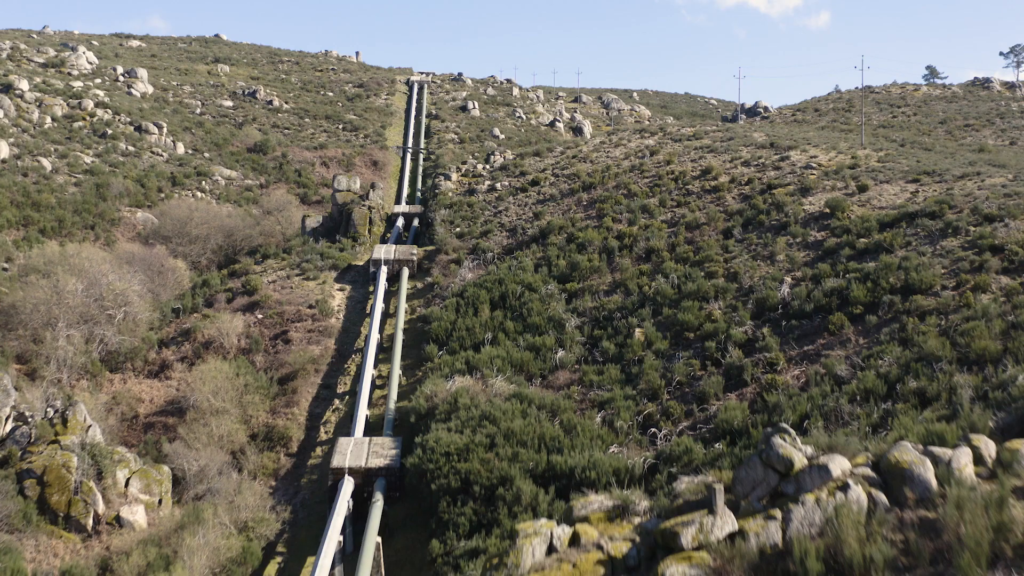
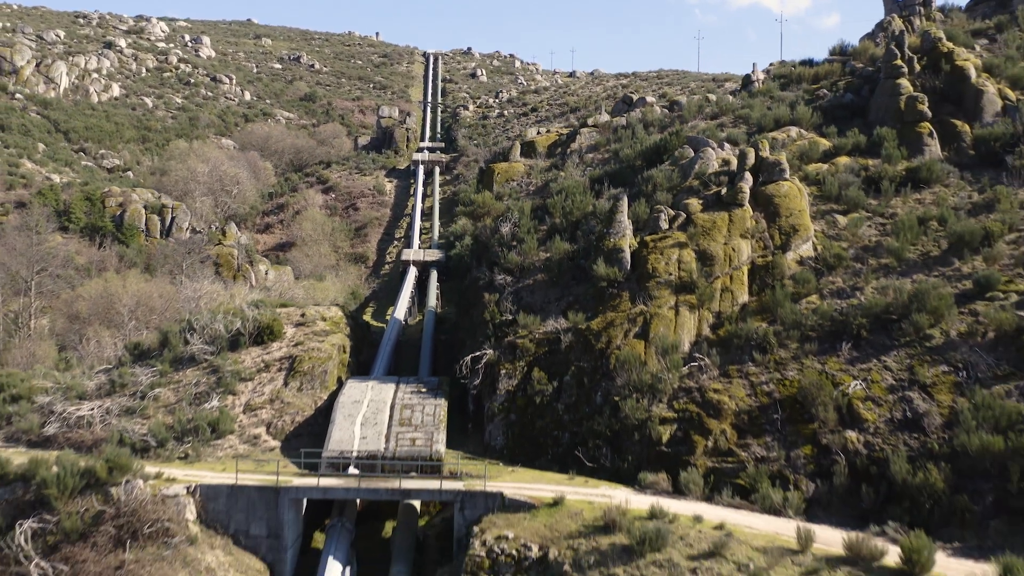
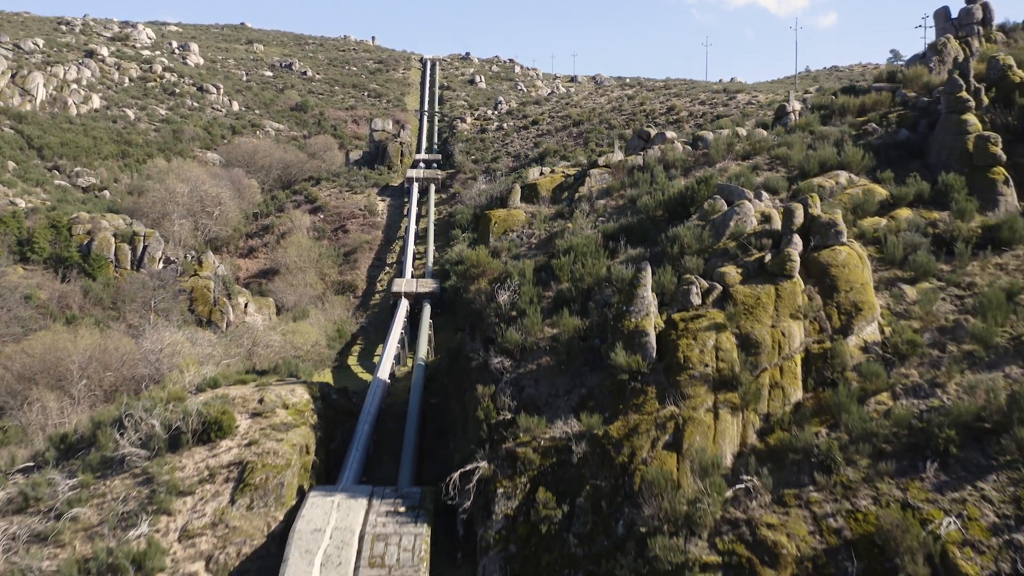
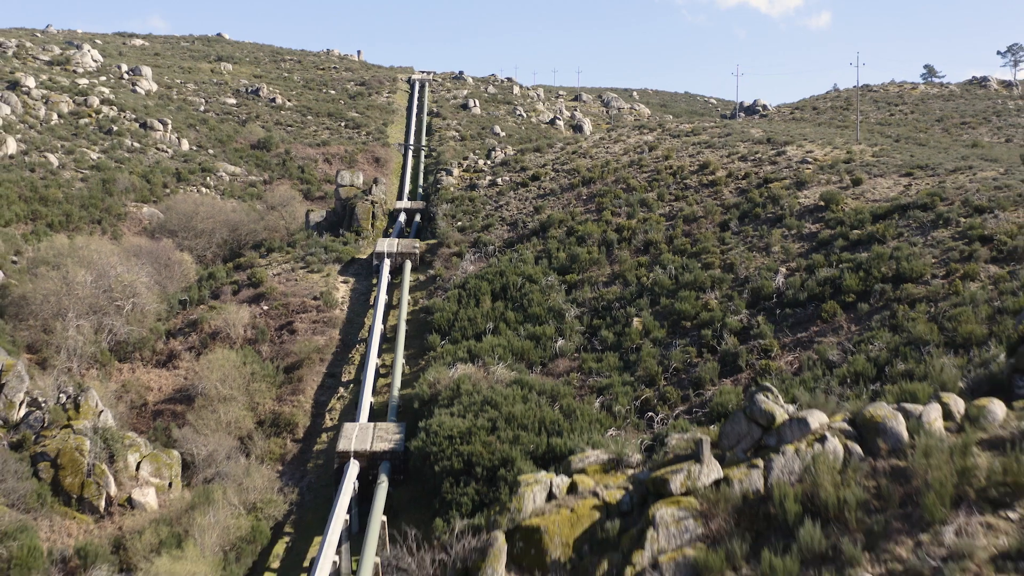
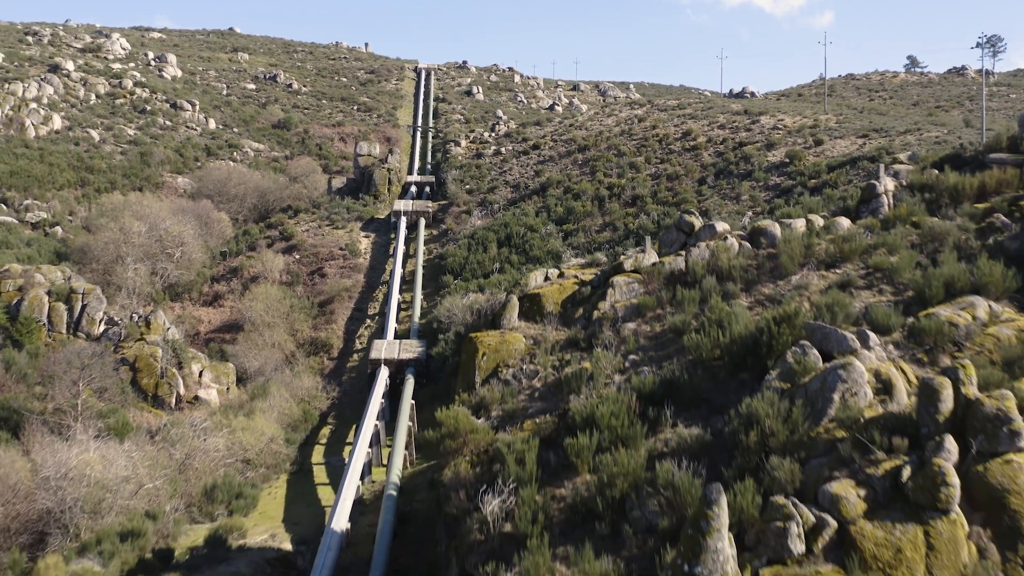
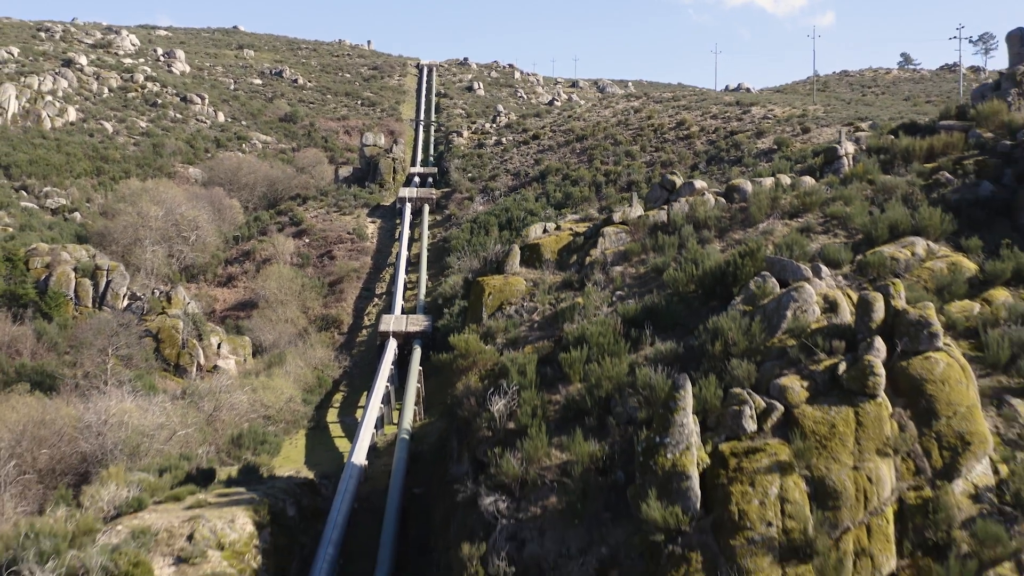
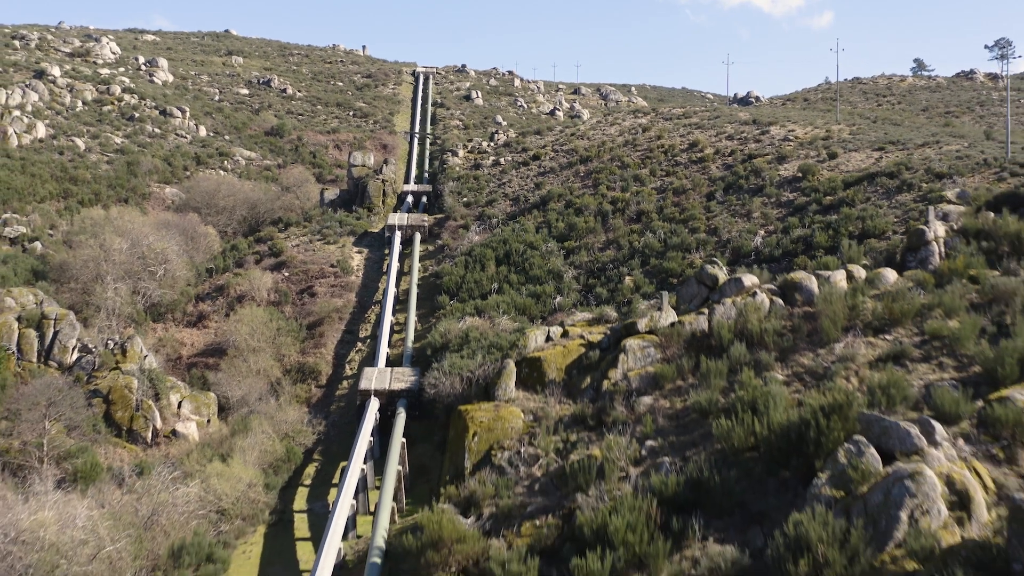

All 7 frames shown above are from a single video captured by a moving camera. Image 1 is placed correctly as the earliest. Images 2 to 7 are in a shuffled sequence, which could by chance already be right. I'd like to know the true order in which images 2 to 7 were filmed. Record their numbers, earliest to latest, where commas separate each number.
4, 7, 5, 6, 3, 2
